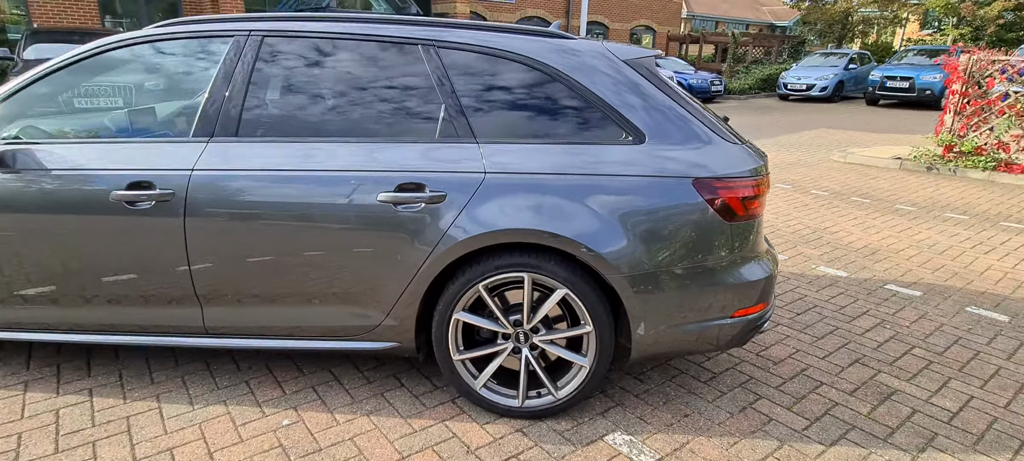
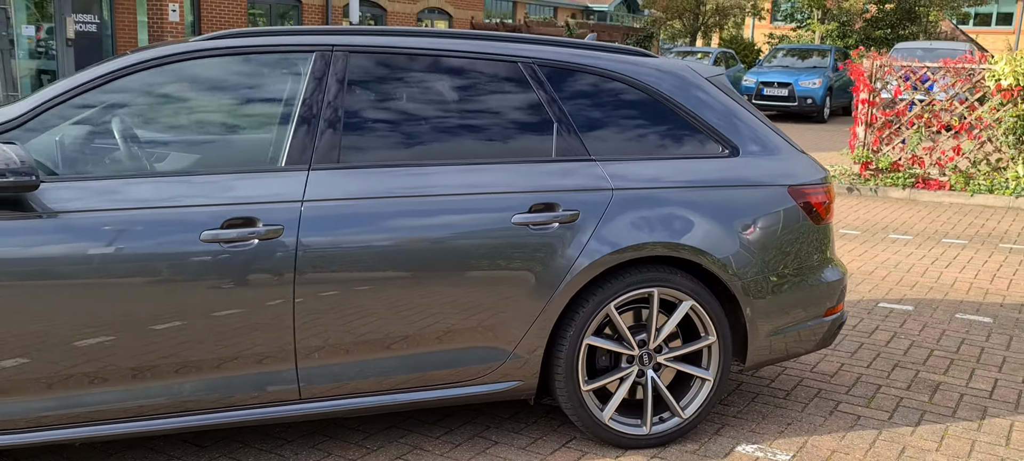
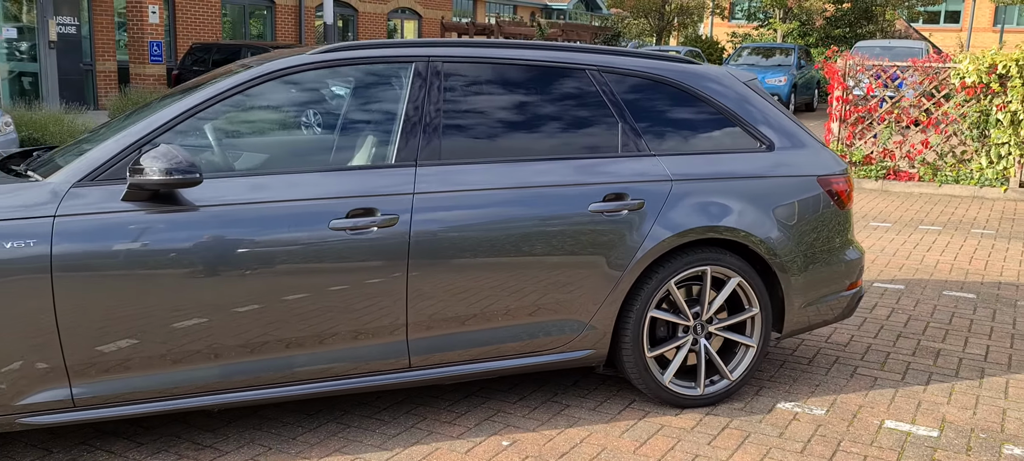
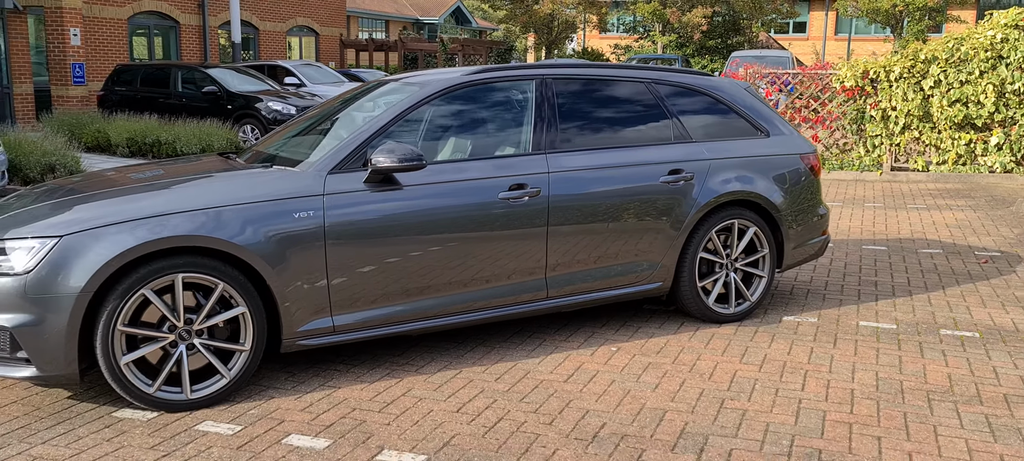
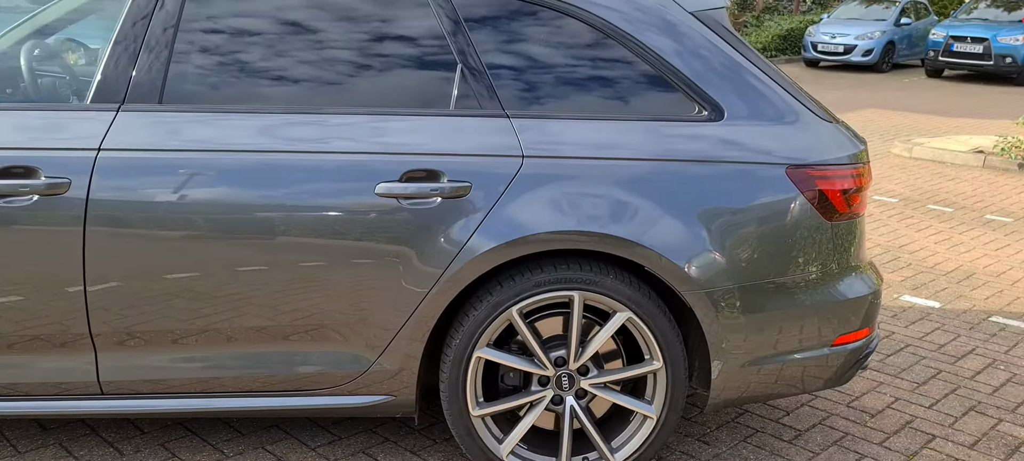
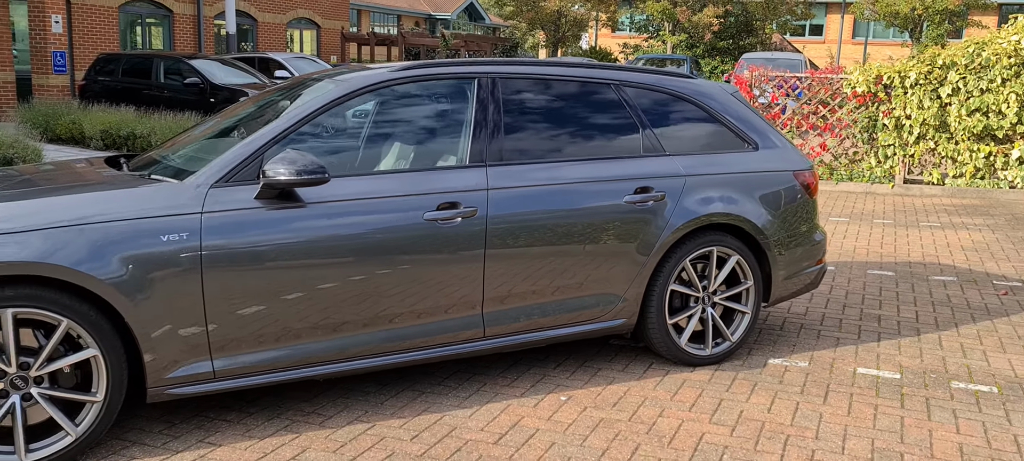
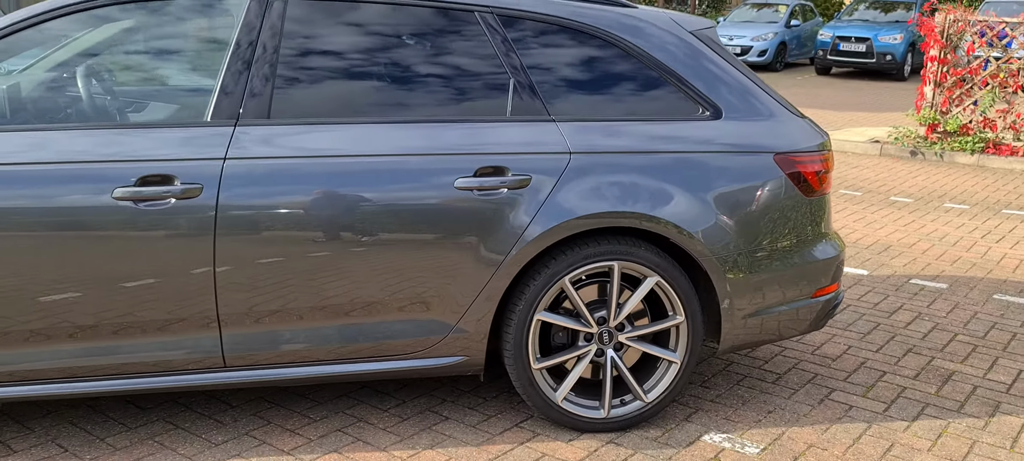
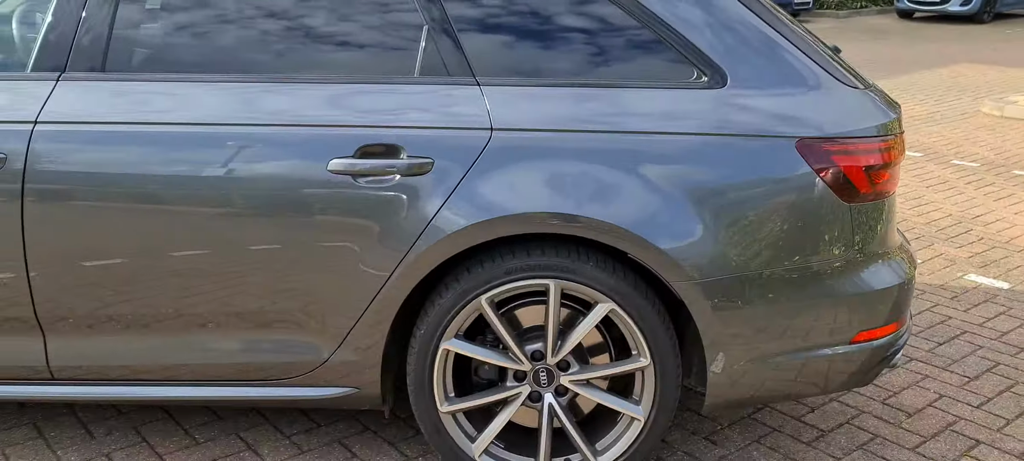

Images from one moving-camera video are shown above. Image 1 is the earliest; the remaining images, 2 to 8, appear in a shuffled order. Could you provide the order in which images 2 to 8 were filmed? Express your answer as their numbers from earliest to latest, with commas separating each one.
8, 5, 7, 2, 3, 6, 4
